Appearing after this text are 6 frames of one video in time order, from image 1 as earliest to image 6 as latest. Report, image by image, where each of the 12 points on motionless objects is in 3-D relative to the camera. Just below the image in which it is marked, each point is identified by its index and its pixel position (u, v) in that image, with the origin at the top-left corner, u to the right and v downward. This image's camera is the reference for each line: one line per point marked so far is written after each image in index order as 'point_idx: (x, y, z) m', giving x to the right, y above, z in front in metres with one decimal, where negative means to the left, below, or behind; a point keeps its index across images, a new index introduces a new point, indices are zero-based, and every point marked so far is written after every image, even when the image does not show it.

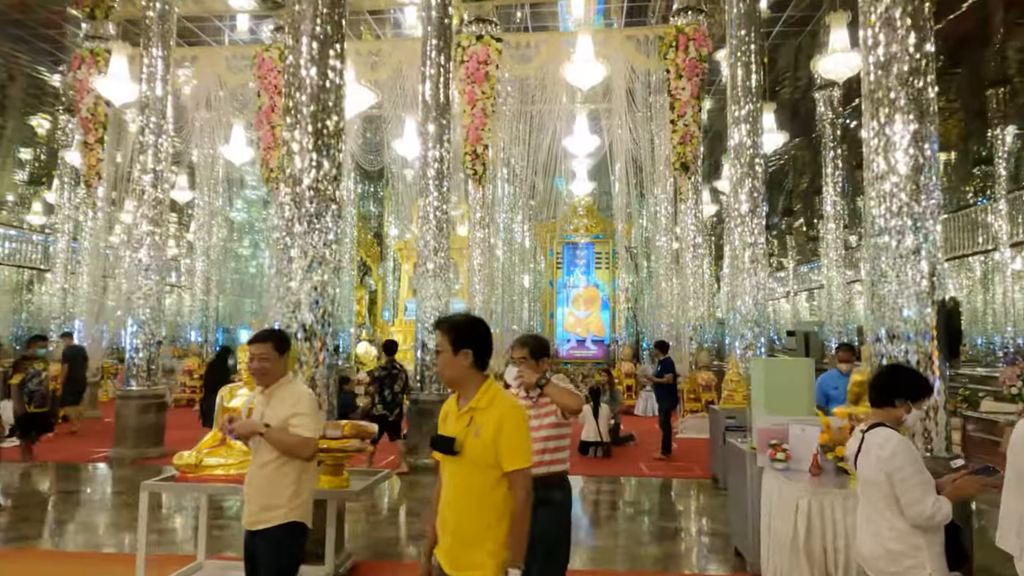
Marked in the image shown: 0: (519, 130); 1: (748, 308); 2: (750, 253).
0: (+0.1, +2.2, +10.3) m
1: (+2.3, -0.2, +6.7) m
2: (+2.3, +0.3, +6.7) m
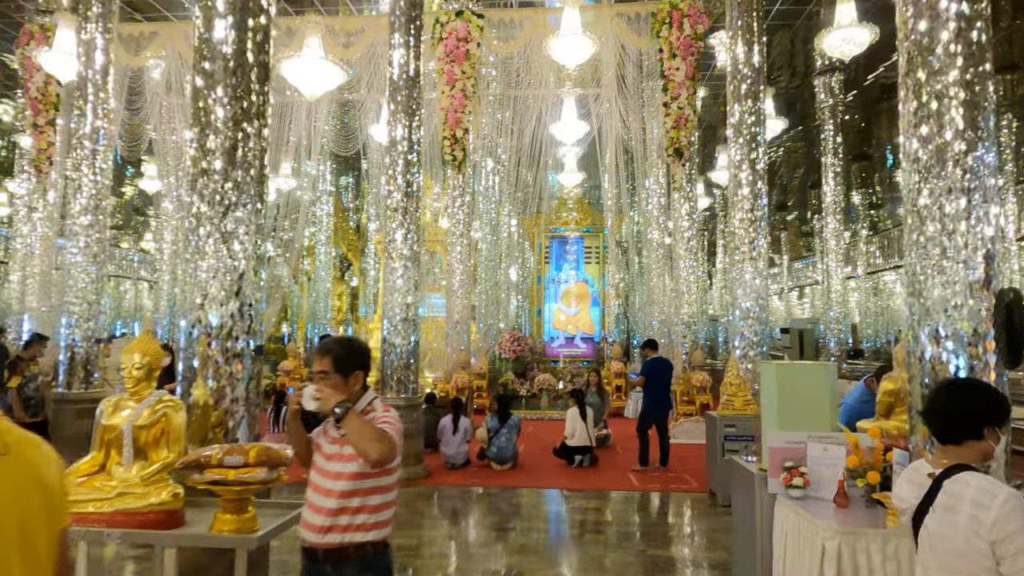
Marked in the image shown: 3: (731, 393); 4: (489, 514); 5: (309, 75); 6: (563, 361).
0: (-0.2, +2.3, +9.7) m
1: (+2.1, -0.1, +6.1) m
2: (+2.1, +0.4, +6.1) m
3: (+1.6, -0.8, +4.9) m
4: (-0.2, -1.5, +4.5) m
5: (-2.2, +2.3, +7.4) m
6: (+0.9, -1.4, +12.8) m
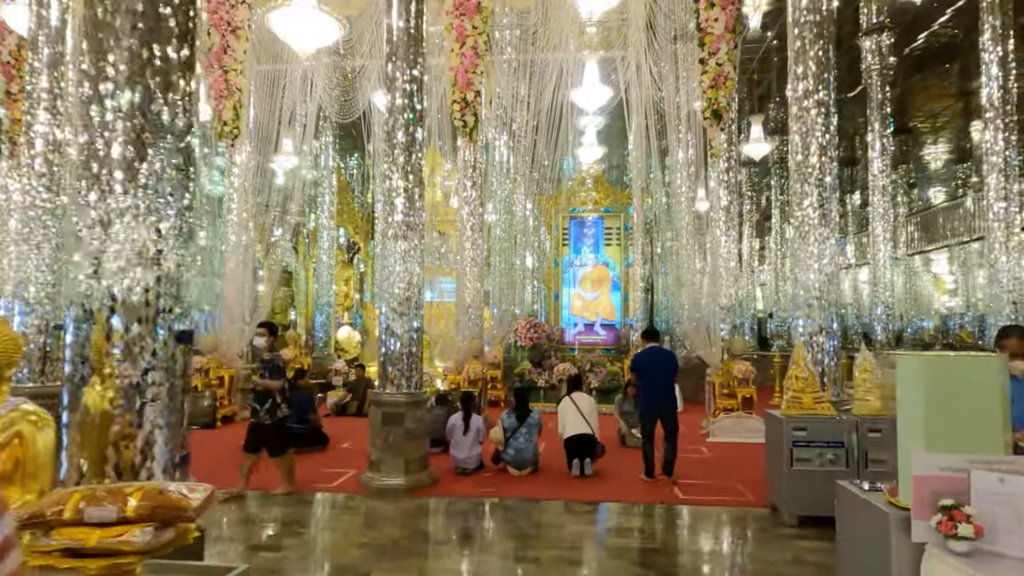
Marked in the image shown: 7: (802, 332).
0: (+0.1, +2.5, +8.8) m
1: (+2.3, 0.0, +5.3) m
2: (+2.3, +0.6, +5.2) m
3: (+1.7, -0.6, +4.1) m
4: (0.0, -1.3, +3.7) m
5: (-2.0, +2.5, +6.6) m
6: (+1.2, -1.1, +11.9) m
7: (+2.3, -0.3, +5.2) m
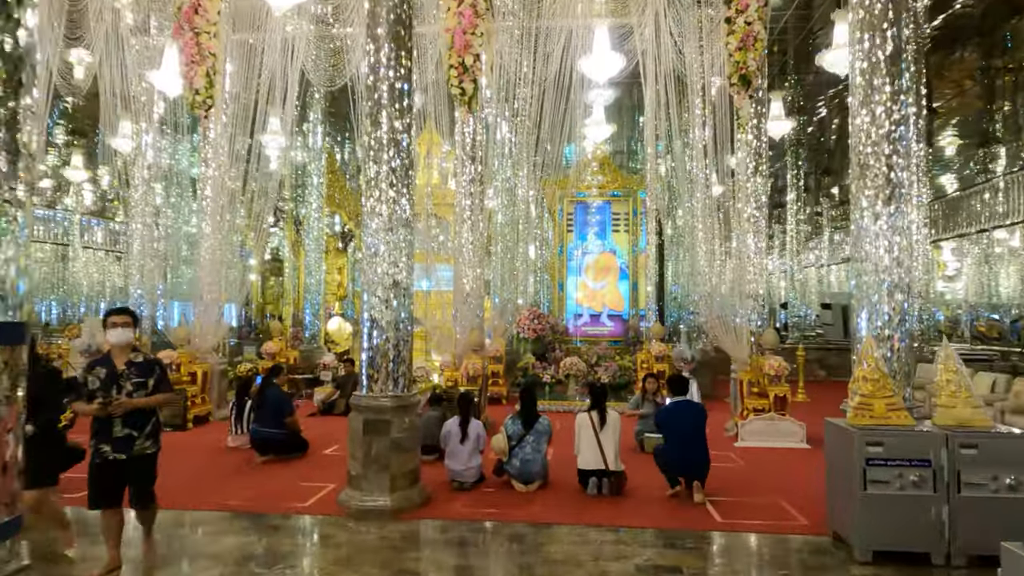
0: (+0.1, +2.7, +8.1) m
1: (+2.3, +0.1, +4.5) m
2: (+2.3, +0.7, +4.5) m
3: (+1.7, -0.5, +3.3) m
4: (0.0, -1.3, +3.0) m
5: (-2.0, +2.6, +5.8) m
6: (+1.2, -0.9, +11.2) m
7: (+2.3, -0.2, +4.5) m
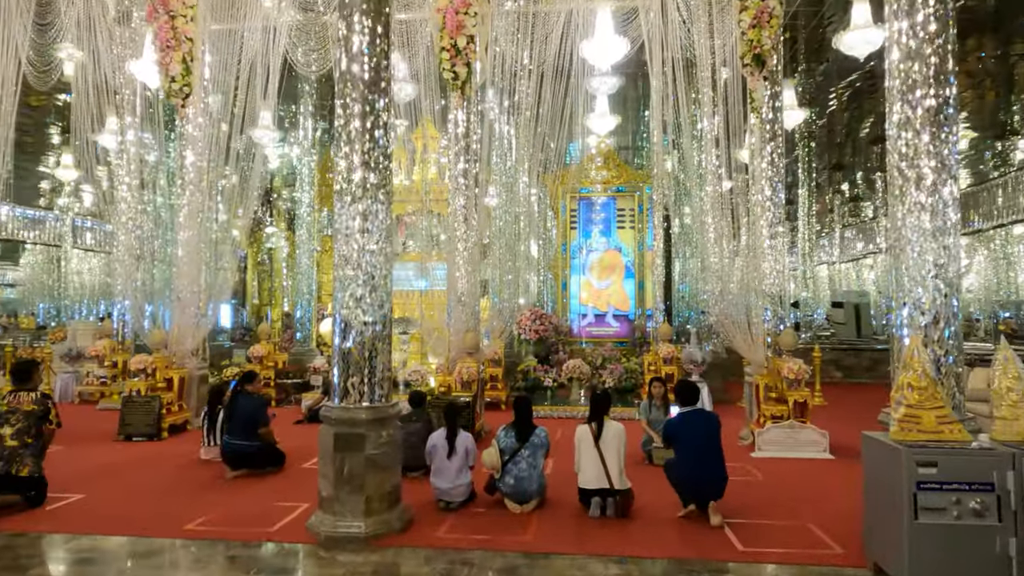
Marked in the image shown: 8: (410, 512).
0: (+0.1, +2.7, +7.6) m
1: (+2.3, +0.2, +4.0) m
2: (+2.2, +0.7, +4.0) m
3: (+1.7, -0.5, +2.9) m
4: (-0.1, -1.2, +2.5) m
5: (-2.0, +2.6, +5.3) m
6: (+1.3, -0.9, +10.7) m
7: (+2.3, -0.2, +4.0) m
8: (-0.6, -1.2, +3.7) m
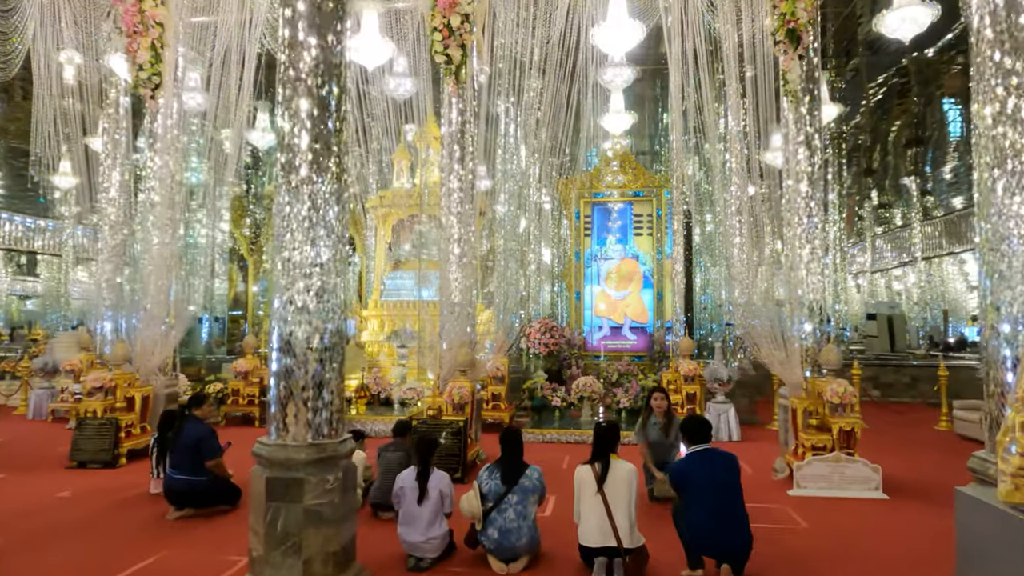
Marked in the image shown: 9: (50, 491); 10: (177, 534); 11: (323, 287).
0: (+0.1, +2.6, +6.9) m
1: (+2.2, +0.1, +3.3) m
2: (+2.2, +0.7, +3.2) m
3: (+1.6, -0.5, +2.1) m
4: (-0.2, -1.2, +1.8) m
5: (-2.0, +2.5, +4.7) m
6: (+1.4, -1.0, +10.0) m
7: (+2.2, -0.2, +3.2) m
8: (-0.6, -1.2, +3.0) m
9: (-3.2, -1.4, +4.8) m
10: (-1.9, -1.4, +3.8) m
11: (-0.9, 0.0, +3.4) m
